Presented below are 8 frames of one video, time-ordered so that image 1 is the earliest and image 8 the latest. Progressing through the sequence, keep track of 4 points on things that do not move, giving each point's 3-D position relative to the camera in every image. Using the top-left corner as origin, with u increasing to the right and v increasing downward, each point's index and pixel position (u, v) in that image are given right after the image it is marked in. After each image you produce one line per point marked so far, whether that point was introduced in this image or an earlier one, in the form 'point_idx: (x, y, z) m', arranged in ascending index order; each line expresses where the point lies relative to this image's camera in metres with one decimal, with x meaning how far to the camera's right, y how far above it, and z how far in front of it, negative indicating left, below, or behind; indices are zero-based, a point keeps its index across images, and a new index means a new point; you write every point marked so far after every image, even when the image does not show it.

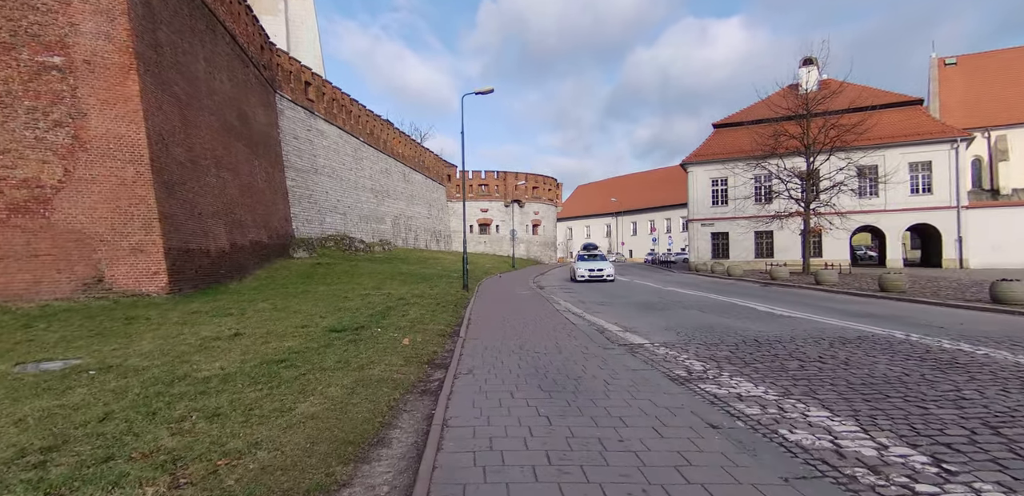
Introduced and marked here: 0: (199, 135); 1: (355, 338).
0: (-12.2, +4.4, +17.9) m
1: (-2.6, -1.5, +7.6) m
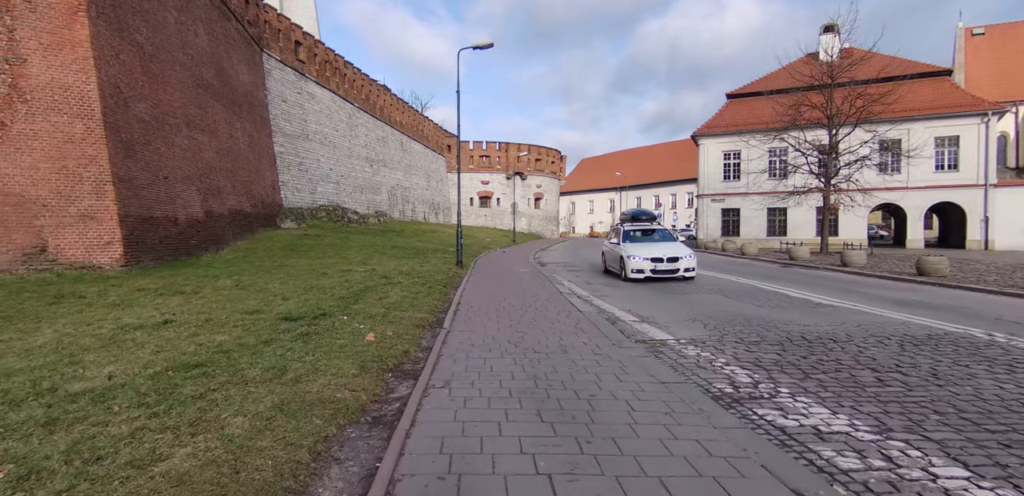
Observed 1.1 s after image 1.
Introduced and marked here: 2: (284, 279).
0: (-12.2, +5.6, +16.0) m
1: (-2.7, -1.1, +6.0) m
2: (-5.9, -0.8, +11.8) m
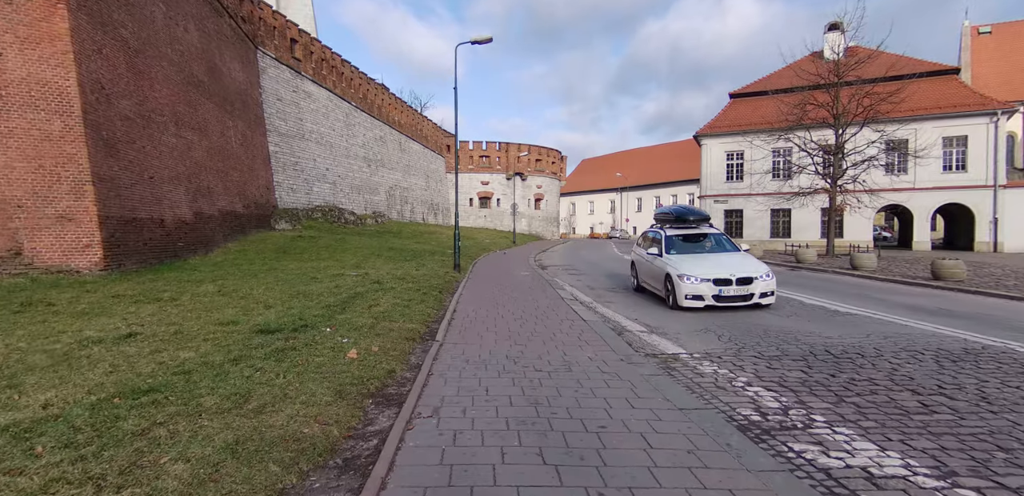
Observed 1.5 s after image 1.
0: (-12.2, +5.5, +15.4) m
1: (-2.7, -1.2, +5.4) m
2: (-6.0, -0.9, +11.3) m
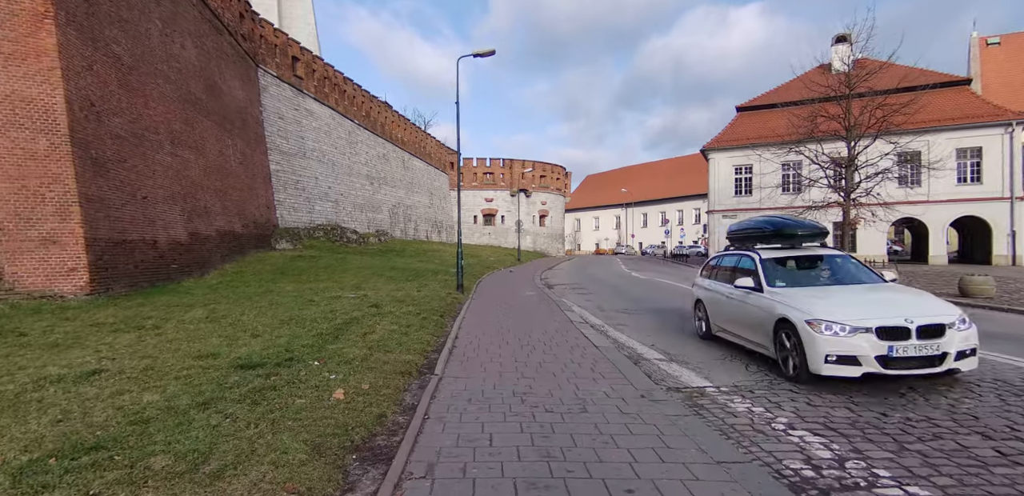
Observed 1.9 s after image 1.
0: (-12.1, +4.8, +15.2) m
1: (-2.7, -1.5, +4.8) m
2: (-5.8, -1.4, +10.7) m
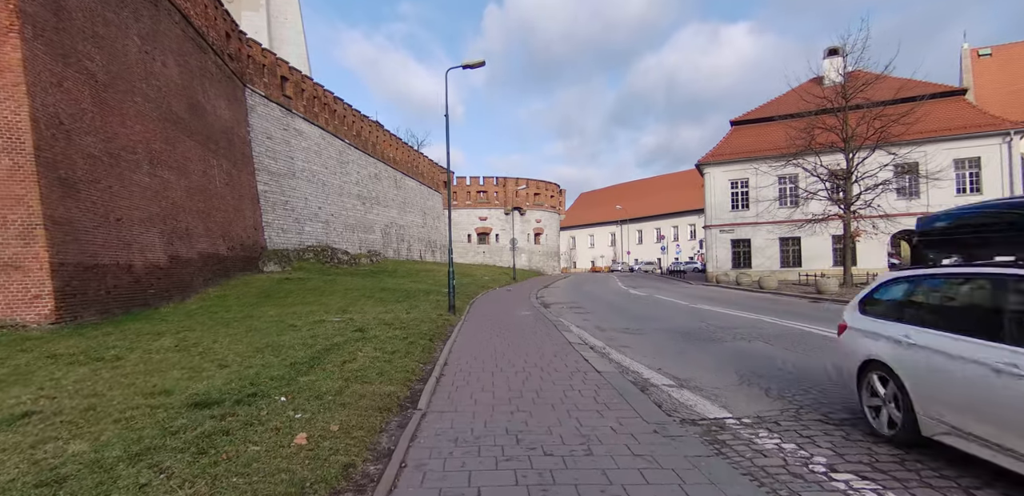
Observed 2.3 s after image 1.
0: (-12.3, +4.0, +14.6) m
1: (-2.7, -1.7, +4.1) m
2: (-6.0, -1.9, +10.0) m
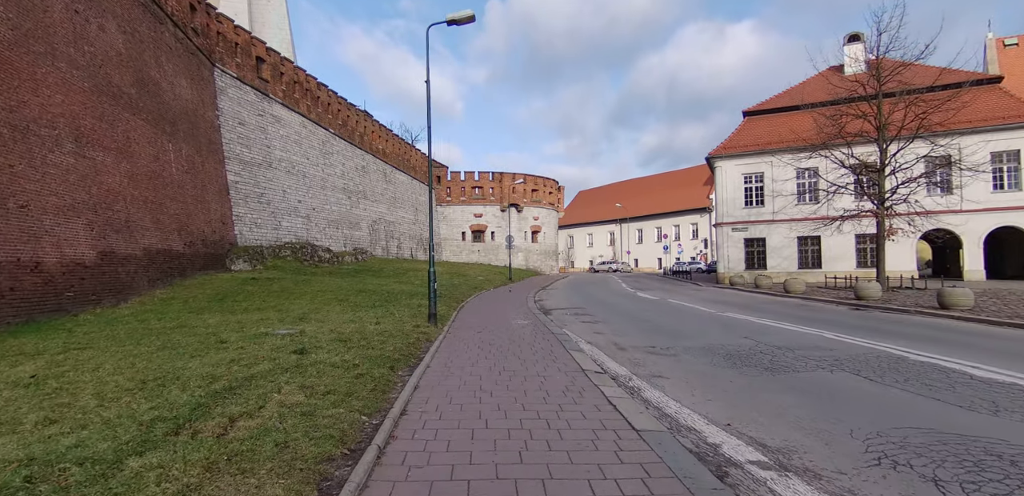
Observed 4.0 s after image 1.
0: (-12.5, +4.1, +12.0) m
1: (-2.8, -1.6, +1.6) m
2: (-6.1, -1.8, +7.4) m
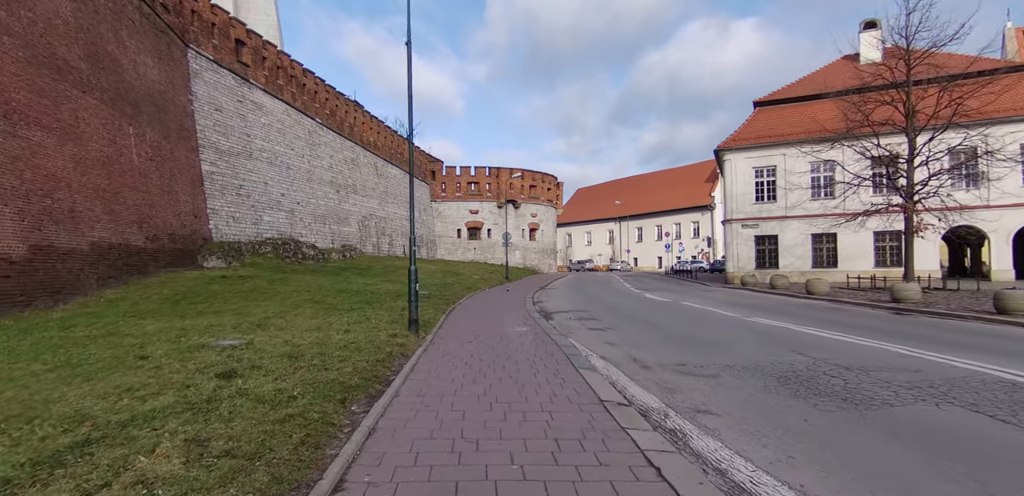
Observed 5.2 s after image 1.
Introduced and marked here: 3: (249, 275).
0: (-12.5, +4.3, +10.2) m
1: (-2.8, -1.5, -0.1) m
2: (-6.1, -1.7, +5.7) m
3: (-11.2, -1.2, +19.5) m
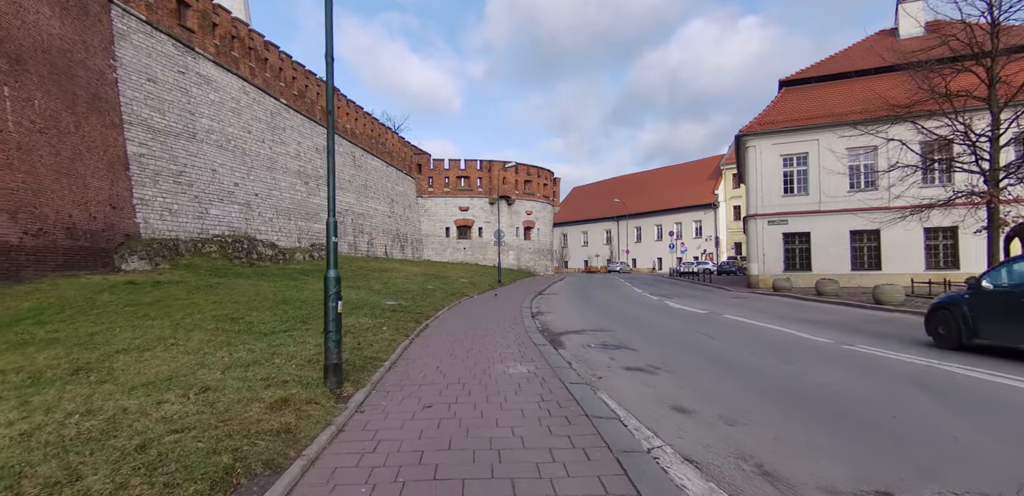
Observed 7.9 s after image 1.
0: (-12.6, +4.4, +6.2) m
1: (-2.8, -1.3, -4.0) m
2: (-6.2, -1.6, +1.7) m
3: (-11.5, -1.1, +15.4) m
